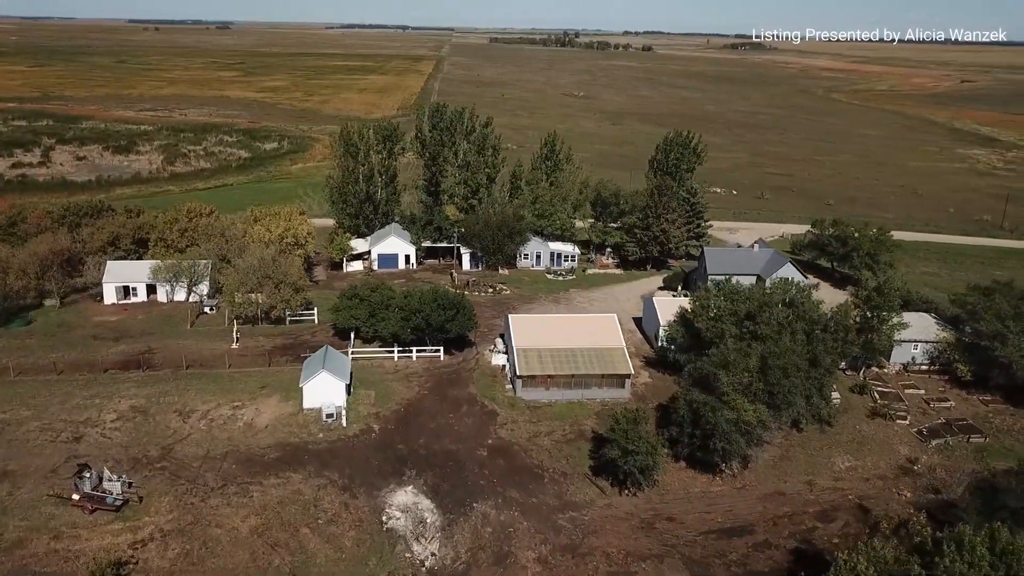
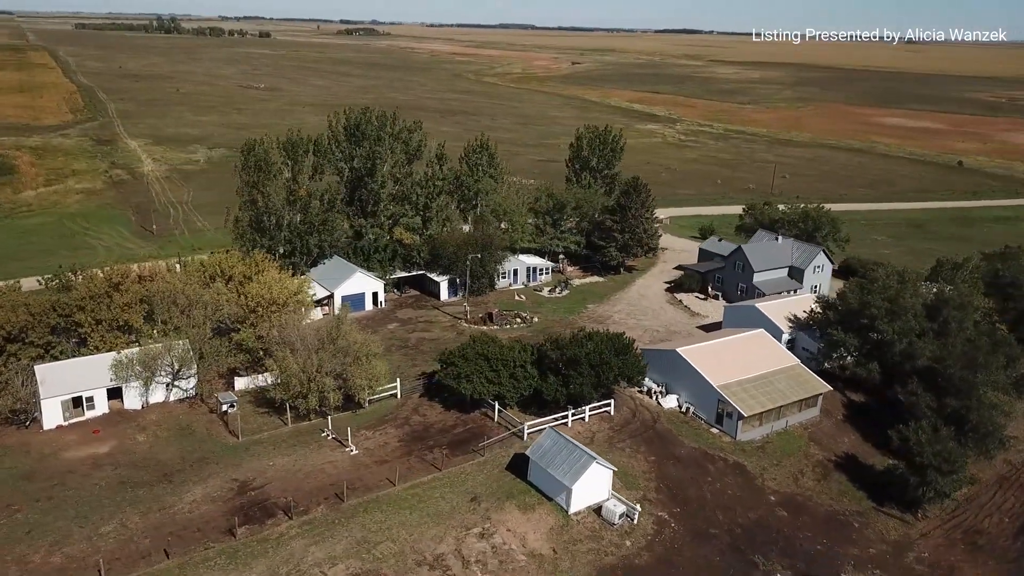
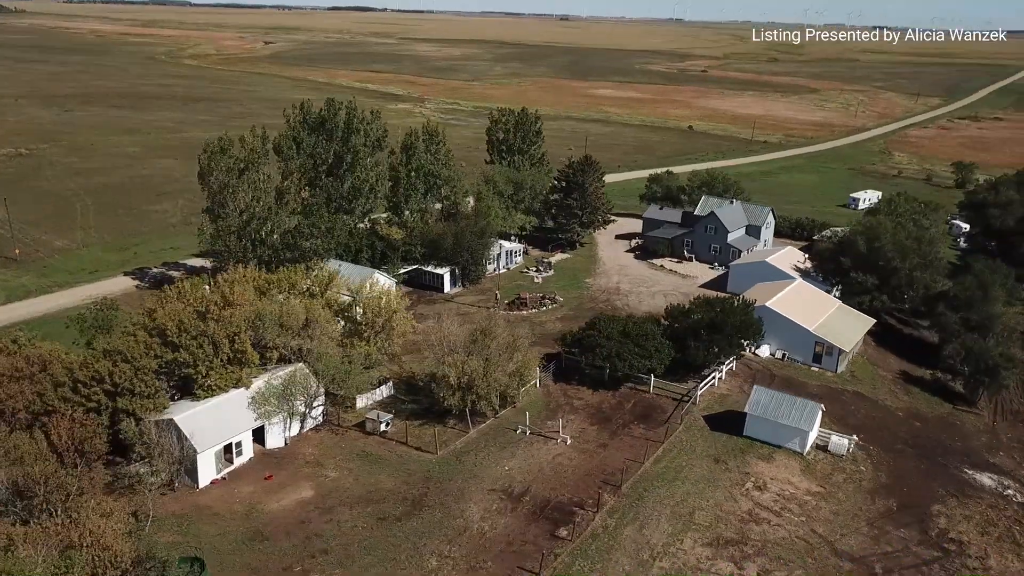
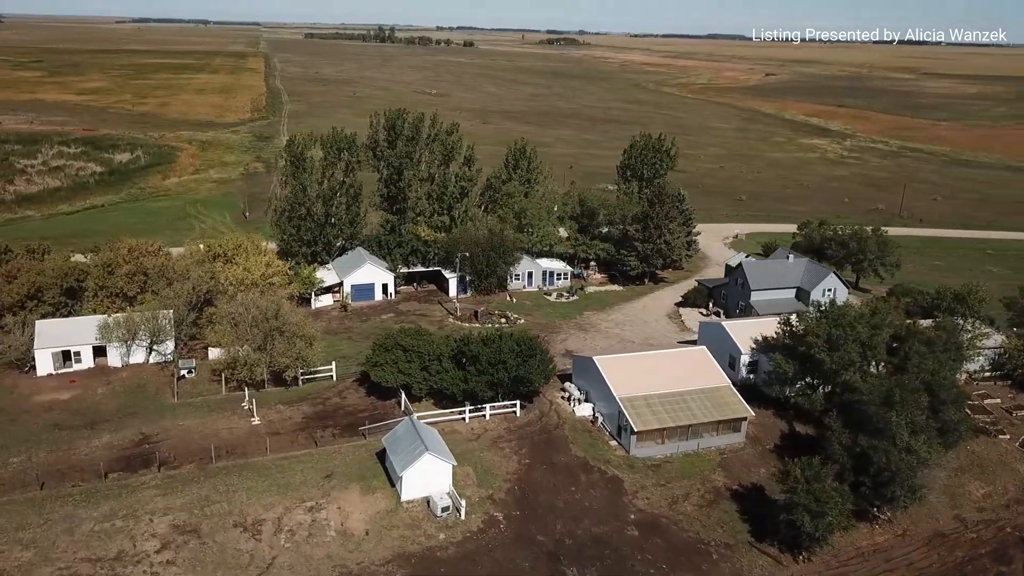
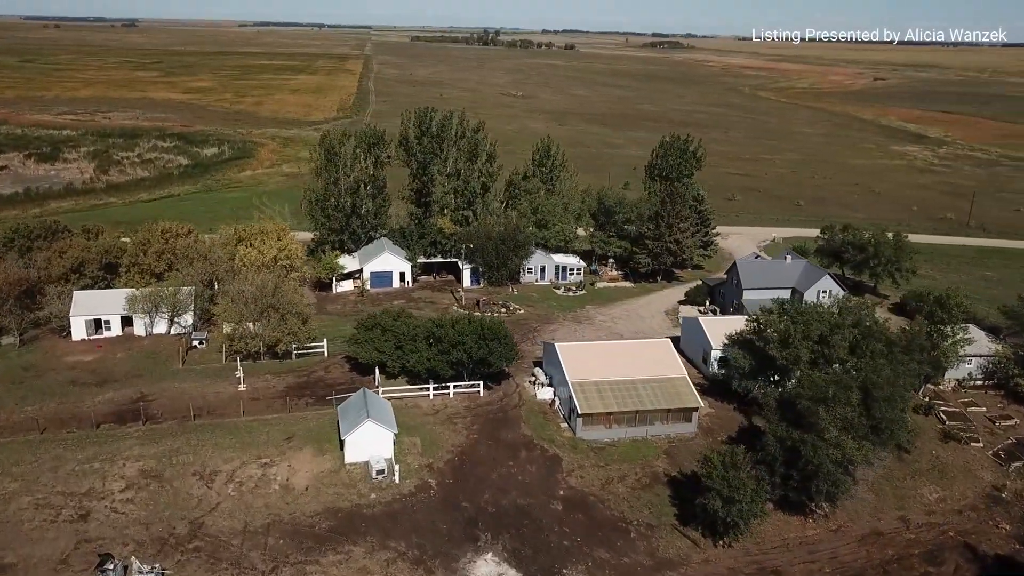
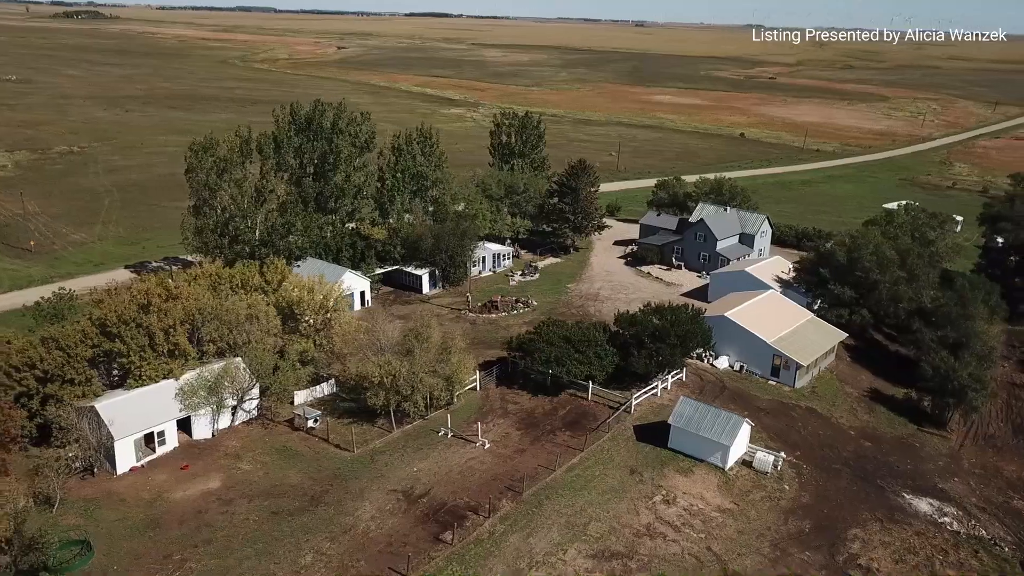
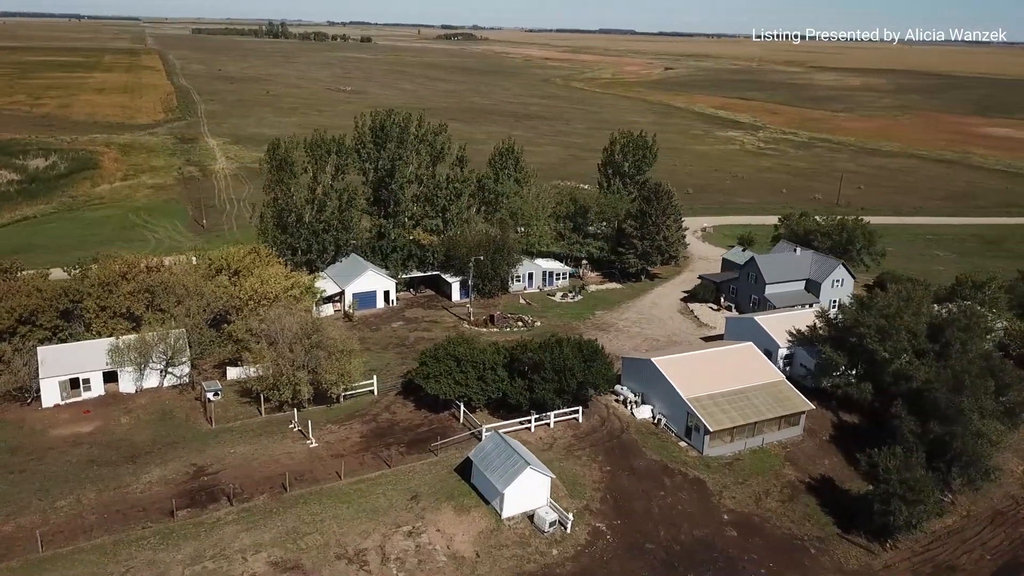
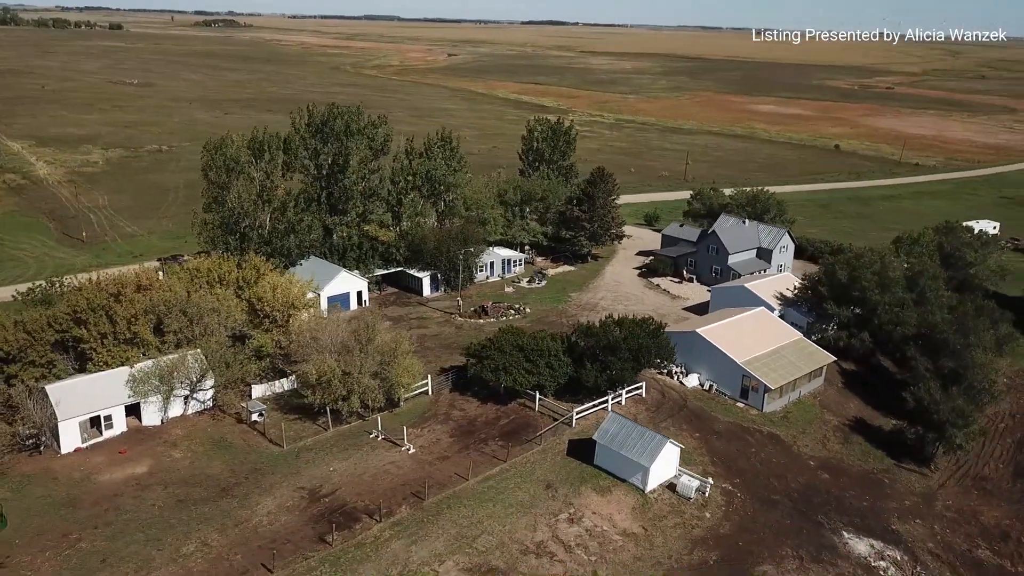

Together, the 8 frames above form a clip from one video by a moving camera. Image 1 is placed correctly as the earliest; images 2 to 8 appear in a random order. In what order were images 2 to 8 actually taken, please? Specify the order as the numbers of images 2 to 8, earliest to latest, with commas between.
5, 4, 7, 2, 8, 6, 3
